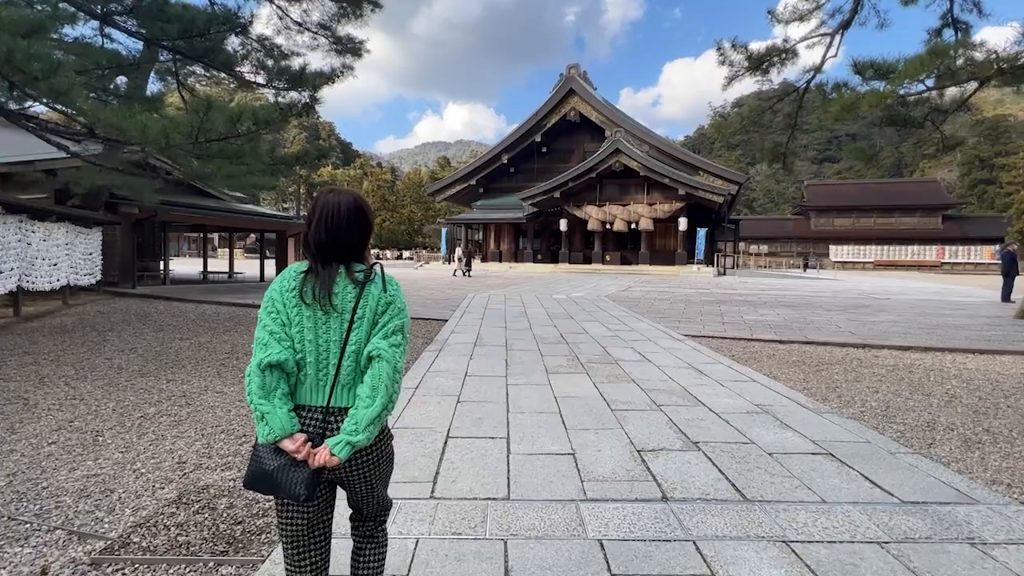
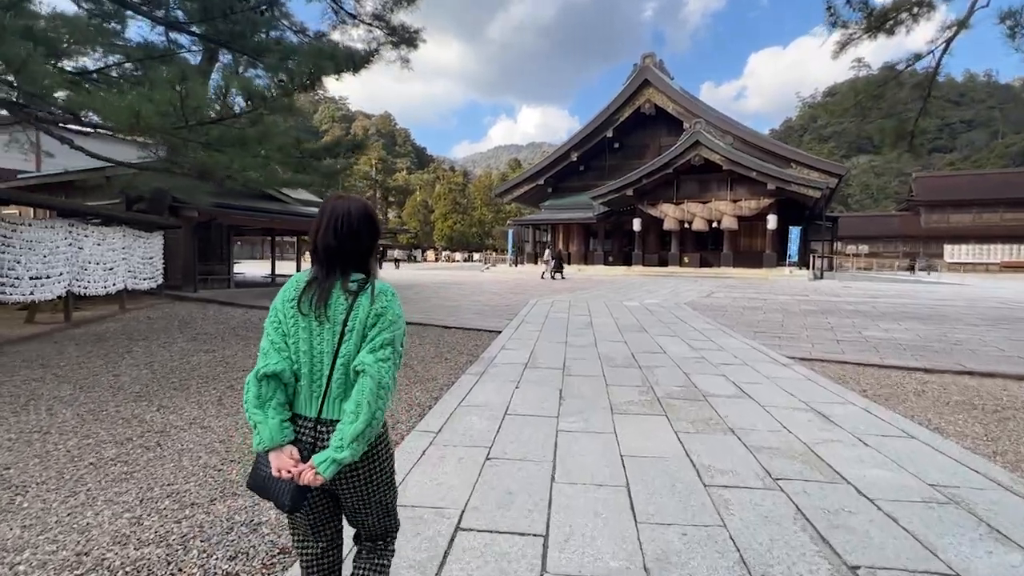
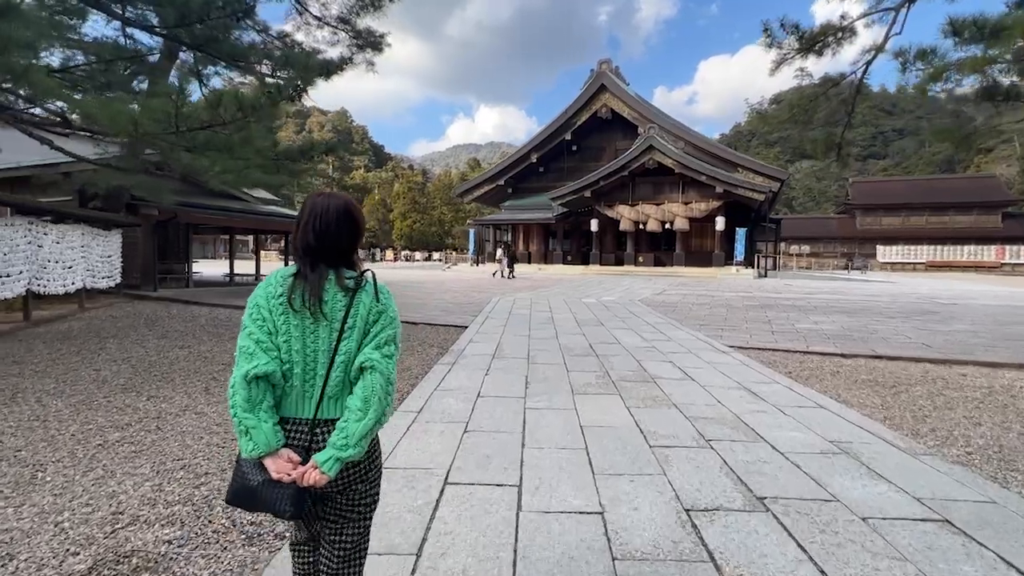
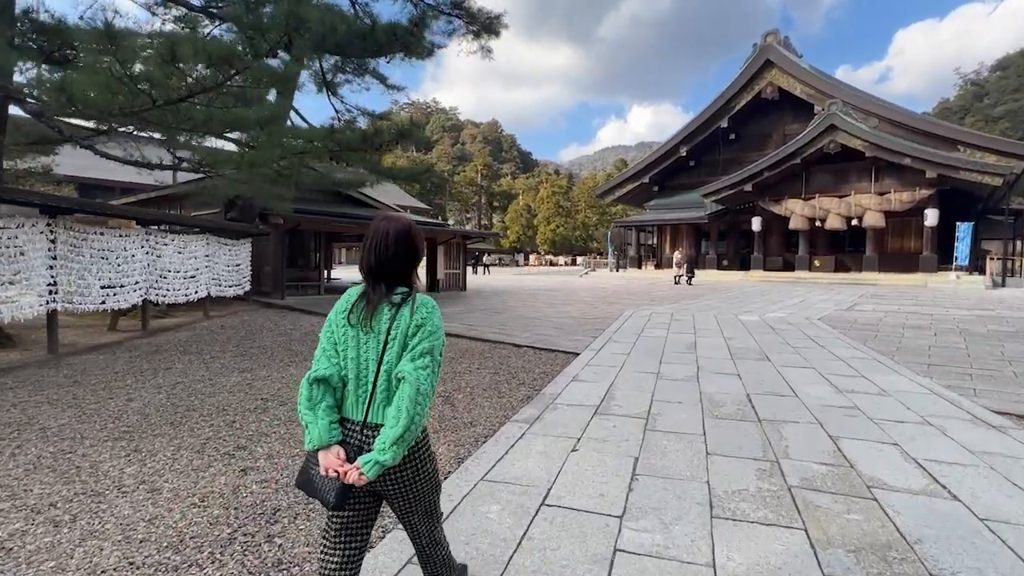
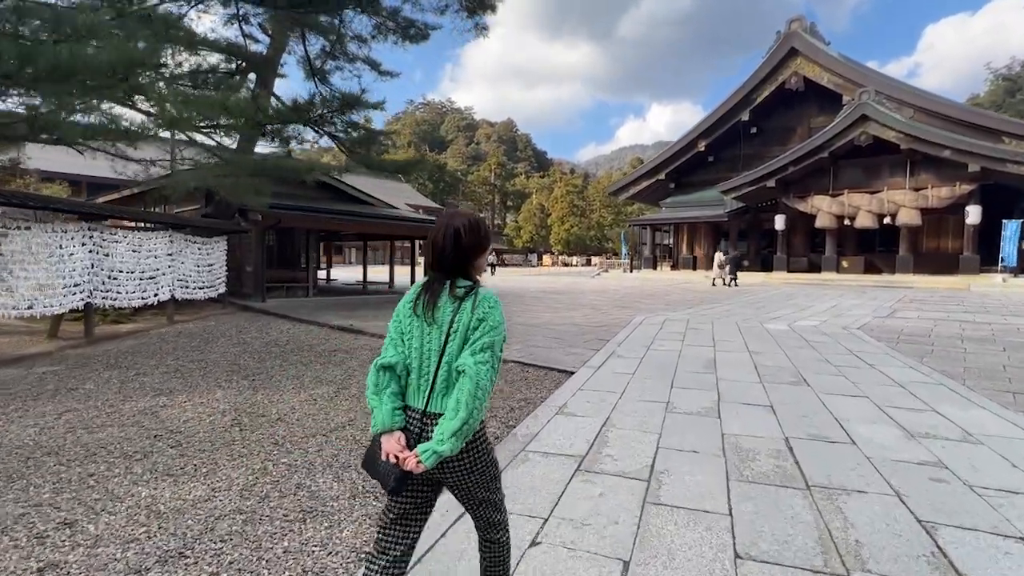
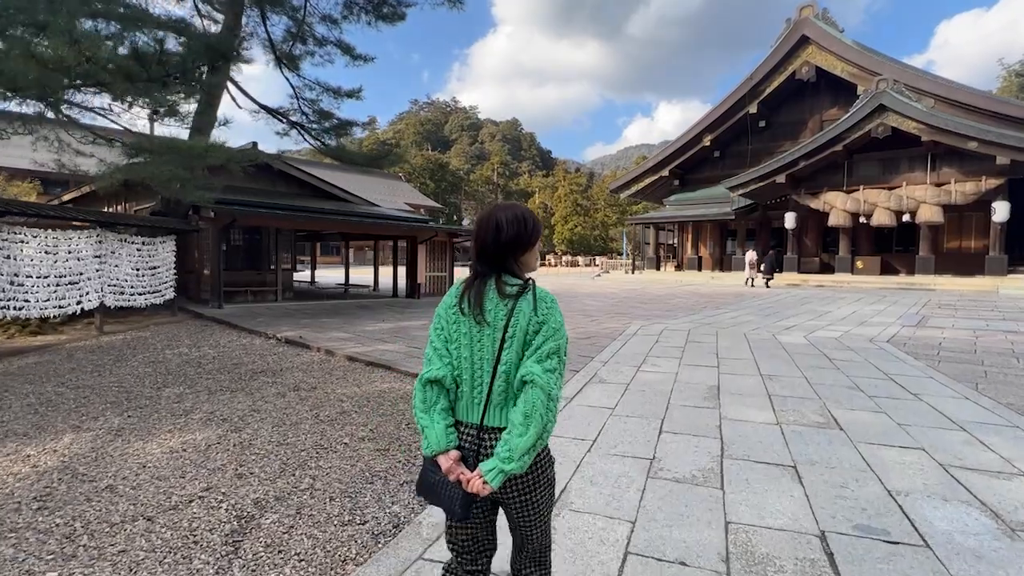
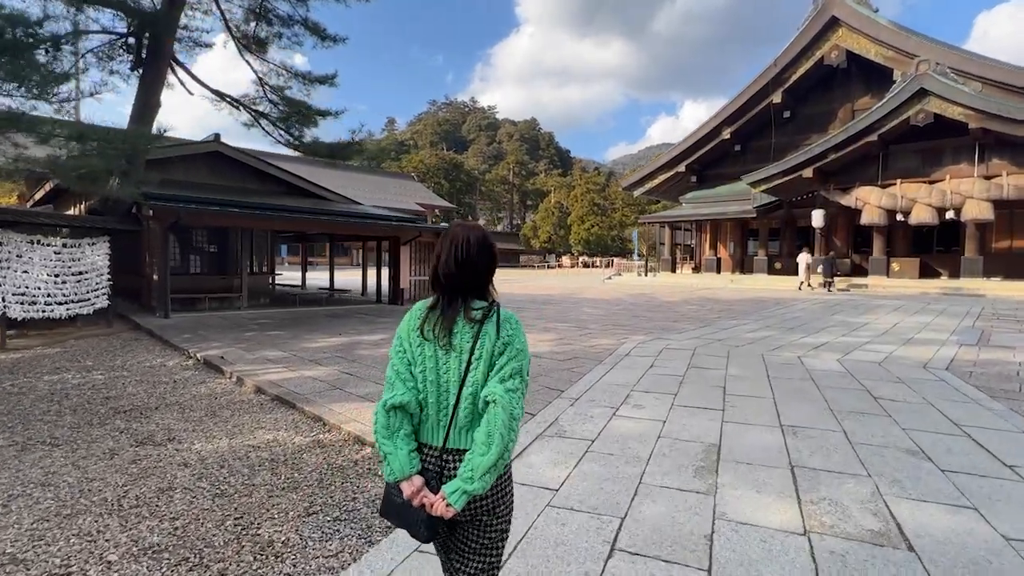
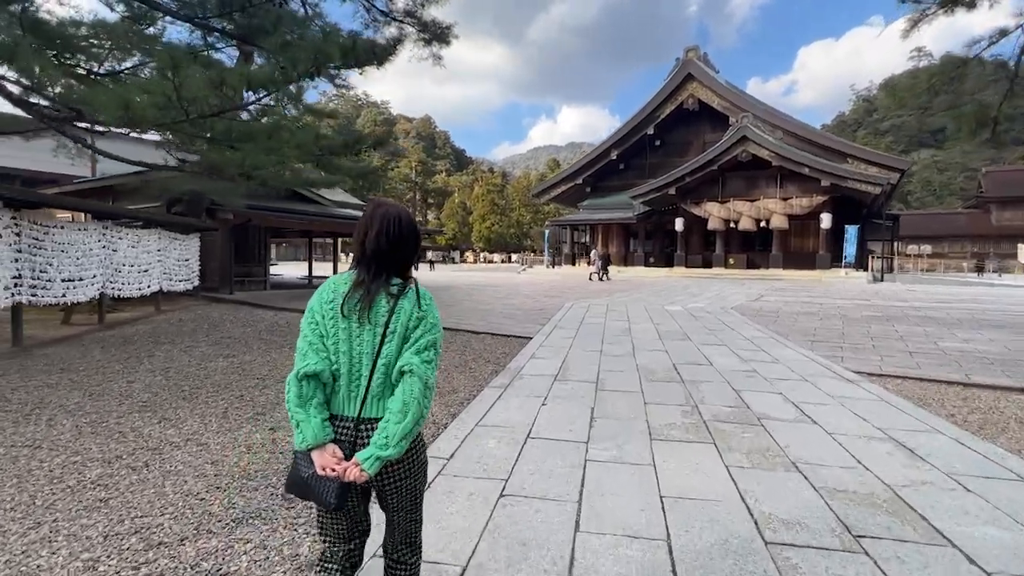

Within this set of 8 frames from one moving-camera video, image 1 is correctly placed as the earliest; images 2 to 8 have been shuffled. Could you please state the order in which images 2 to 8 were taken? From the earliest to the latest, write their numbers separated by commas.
3, 2, 8, 4, 5, 6, 7
